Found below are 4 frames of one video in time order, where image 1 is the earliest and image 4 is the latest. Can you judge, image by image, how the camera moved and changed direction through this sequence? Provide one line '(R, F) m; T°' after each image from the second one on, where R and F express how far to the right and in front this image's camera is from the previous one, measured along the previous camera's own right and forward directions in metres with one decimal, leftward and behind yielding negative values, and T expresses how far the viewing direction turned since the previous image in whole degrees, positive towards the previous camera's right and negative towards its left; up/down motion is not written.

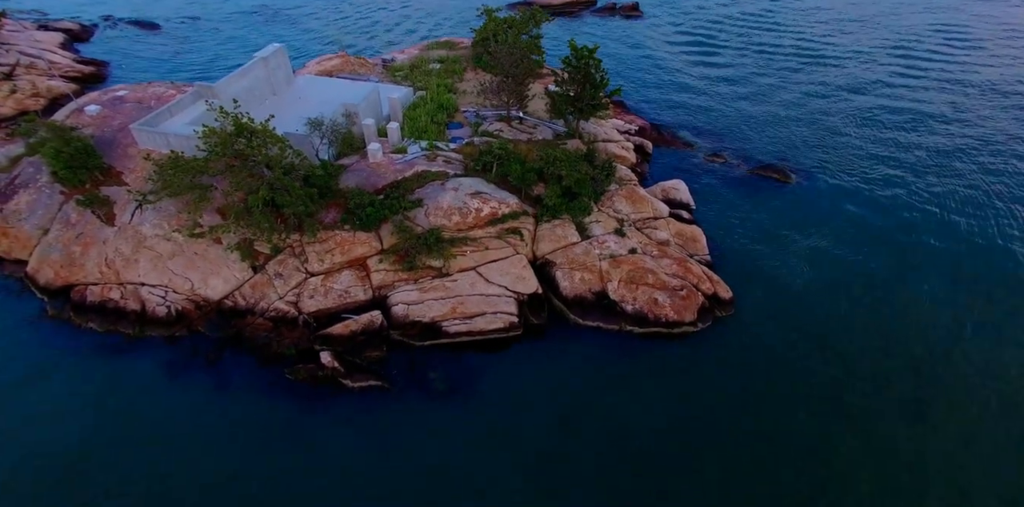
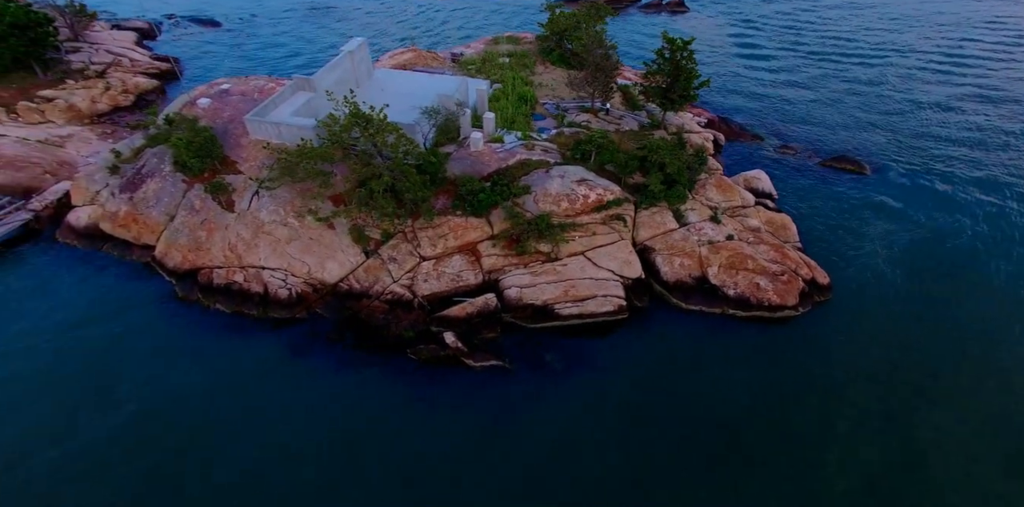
(-4.5, -0.8) m; -1°
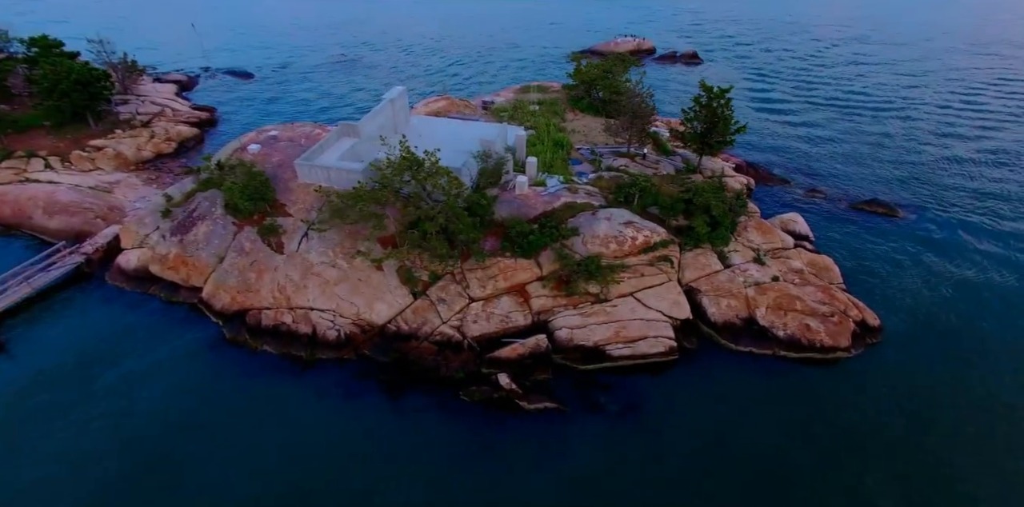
(-2.1, -0.1) m; 0°
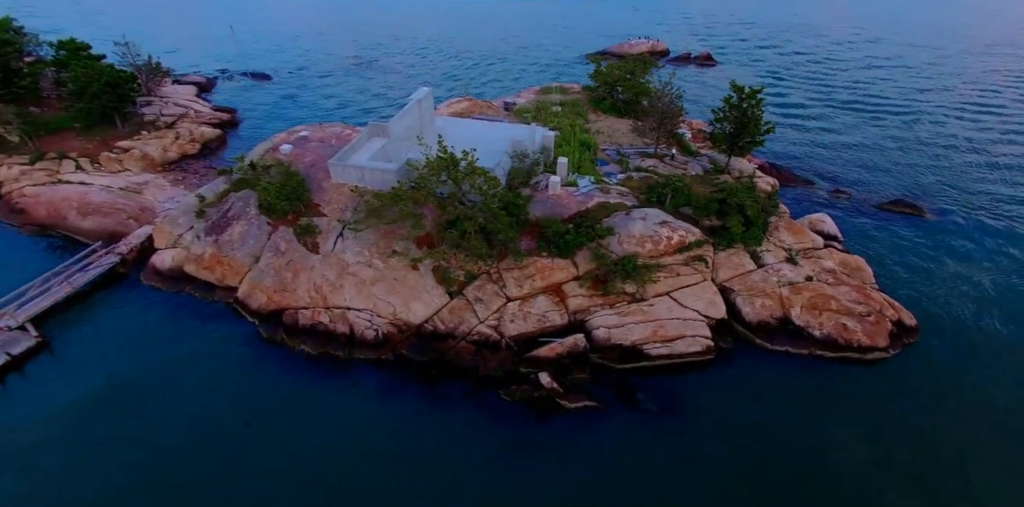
(-1.6, -0.1) m; 0°
